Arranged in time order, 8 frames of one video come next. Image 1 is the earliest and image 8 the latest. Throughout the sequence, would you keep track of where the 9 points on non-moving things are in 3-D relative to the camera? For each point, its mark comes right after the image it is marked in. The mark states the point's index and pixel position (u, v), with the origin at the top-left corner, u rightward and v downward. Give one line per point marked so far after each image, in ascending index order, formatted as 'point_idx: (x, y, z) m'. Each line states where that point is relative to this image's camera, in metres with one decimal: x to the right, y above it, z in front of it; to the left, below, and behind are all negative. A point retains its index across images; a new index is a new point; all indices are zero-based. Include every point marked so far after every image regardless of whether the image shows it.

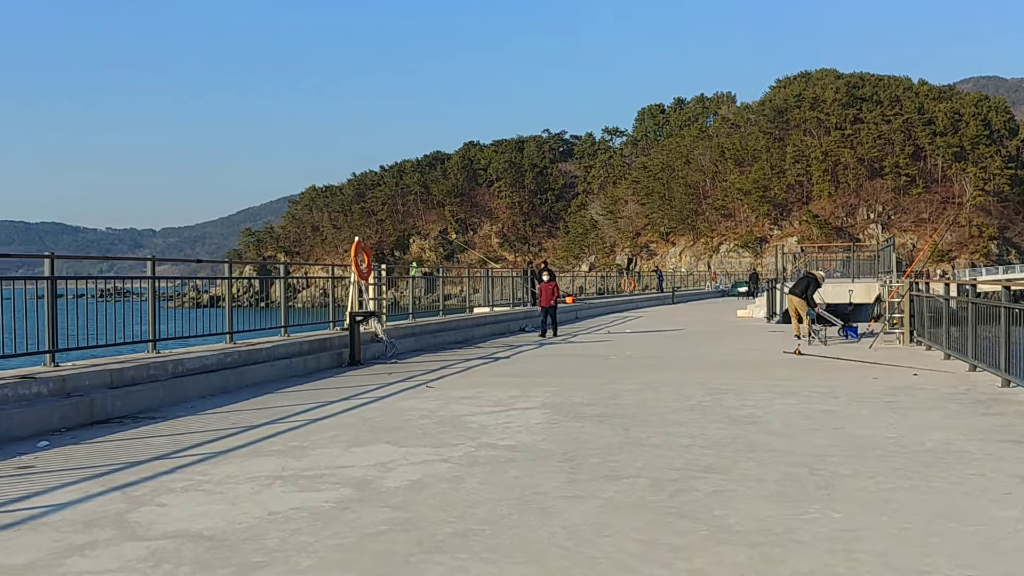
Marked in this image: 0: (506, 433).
0: (0.0, -1.2, +8.3) m
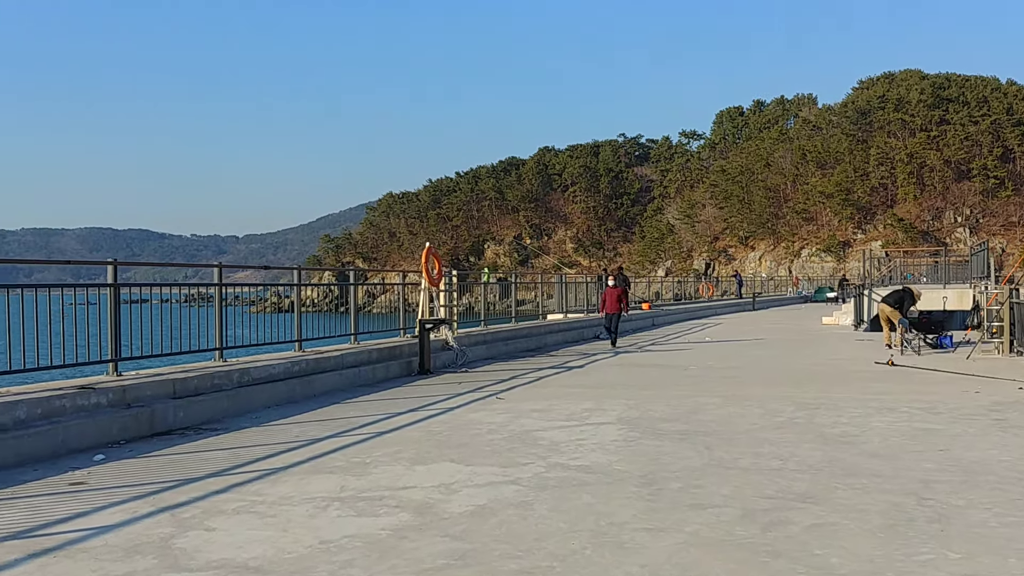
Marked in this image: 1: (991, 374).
0: (+0.5, -1.3, +7.8) m
1: (+6.4, -1.1, +13.4) m
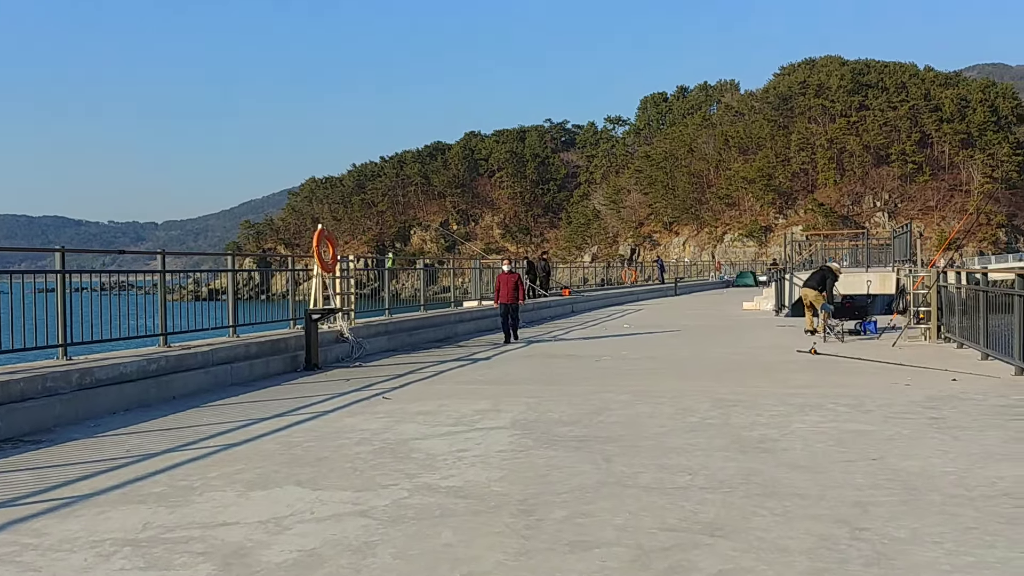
0: (-0.4, -1.2, +6.6) m
1: (+5.1, -0.9, +12.6) m
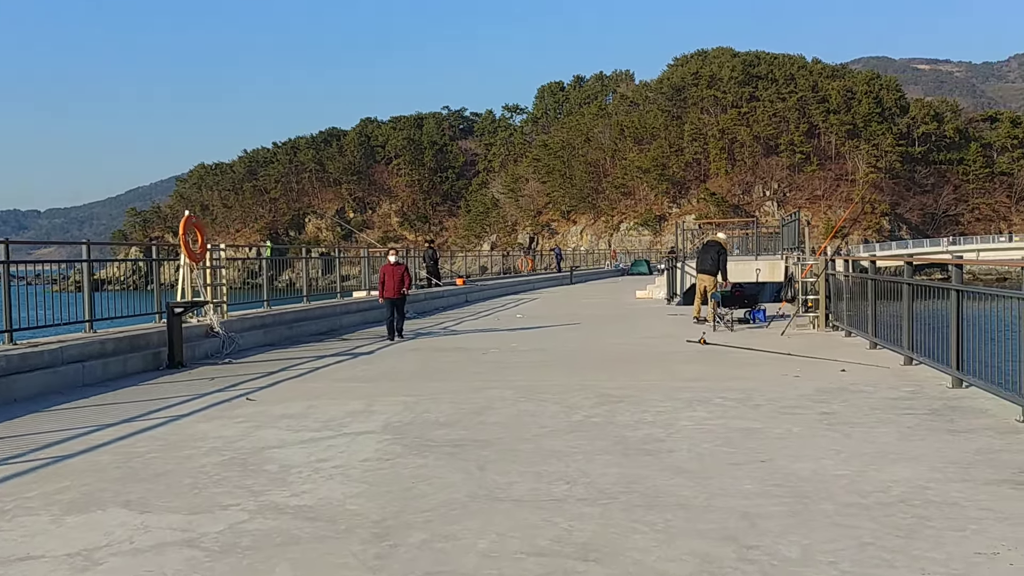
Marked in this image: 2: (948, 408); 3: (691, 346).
0: (-1.2, -1.1, +5.9) m
1: (+3.6, -0.8, +12.5) m
2: (+3.3, -0.9, +7.7) m
3: (+2.4, -0.8, +13.6) m
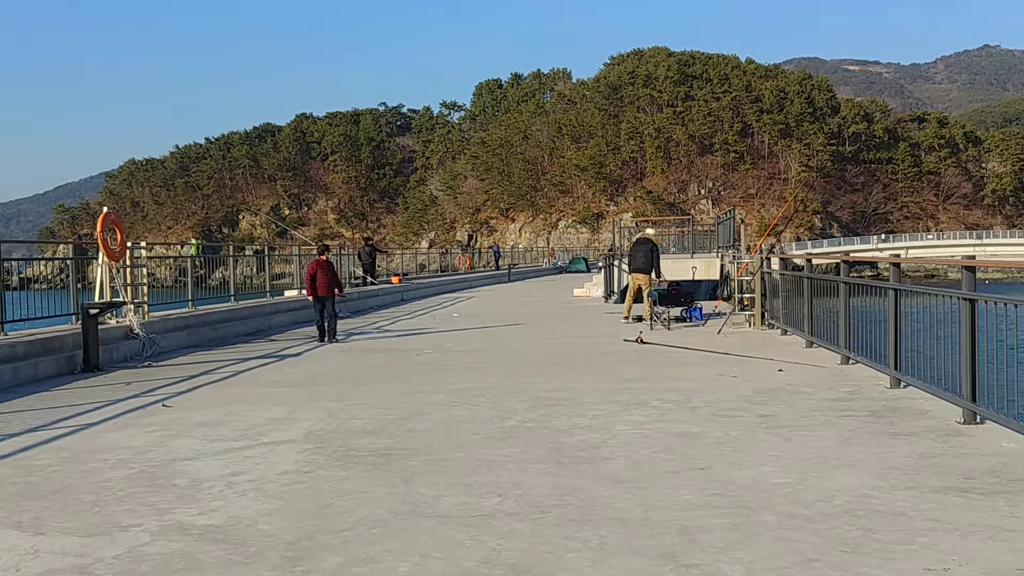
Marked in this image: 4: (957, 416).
0: (-1.6, -1.1, +5.5) m
1: (+2.8, -0.8, +12.3) m
2: (+2.8, -0.9, +7.6) m
3: (+1.5, -0.8, +13.3) m
4: (+3.1, -0.9, +7.1) m
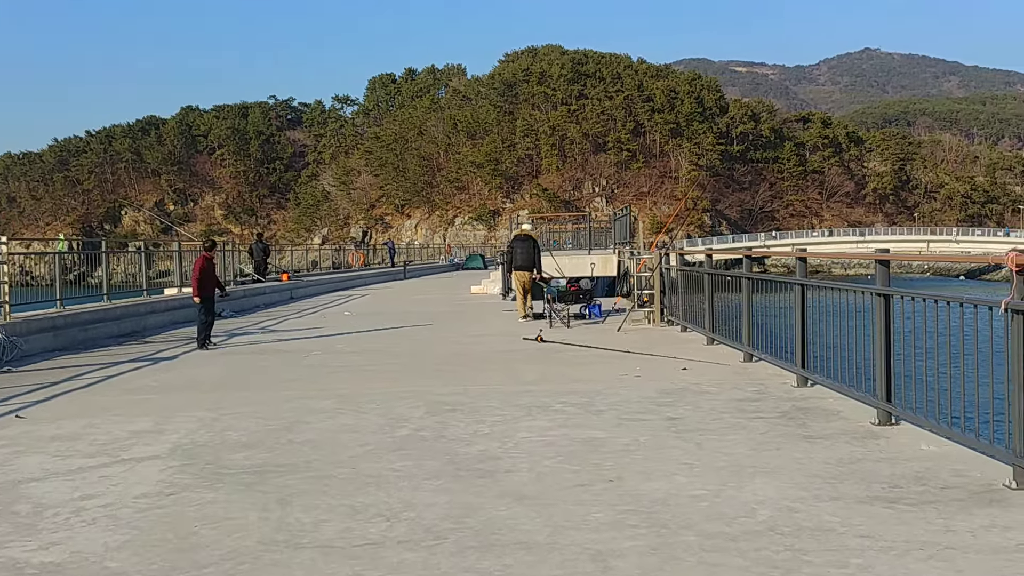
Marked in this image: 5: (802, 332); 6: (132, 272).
0: (-2.1, -1.1, +4.8) m
1: (+1.6, -0.7, +12.0) m
2: (+2.1, -0.9, +7.3) m
3: (+0.2, -0.7, +12.9) m
4: (+2.4, -0.9, +6.8) m
5: (+2.4, -0.3, +8.4) m
6: (-7.2, +0.3, +19.1) m
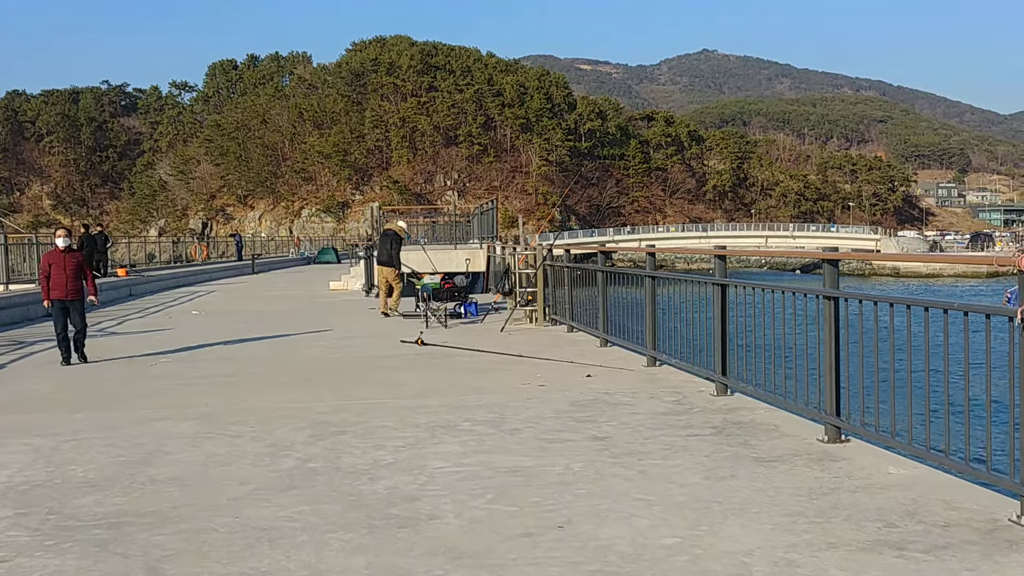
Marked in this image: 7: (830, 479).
0: (-2.3, -1.2, +3.5) m
1: (+0.3, -0.7, +11.2) m
2: (+1.4, -0.9, +6.6) m
3: (-1.2, -0.7, +11.9) m
4: (+1.8, -0.9, +6.2) m
5: (+1.6, -0.4, +7.7) m
6: (-9.5, +0.3, +16.9) m
7: (+1.6, -1.0, +5.1) m
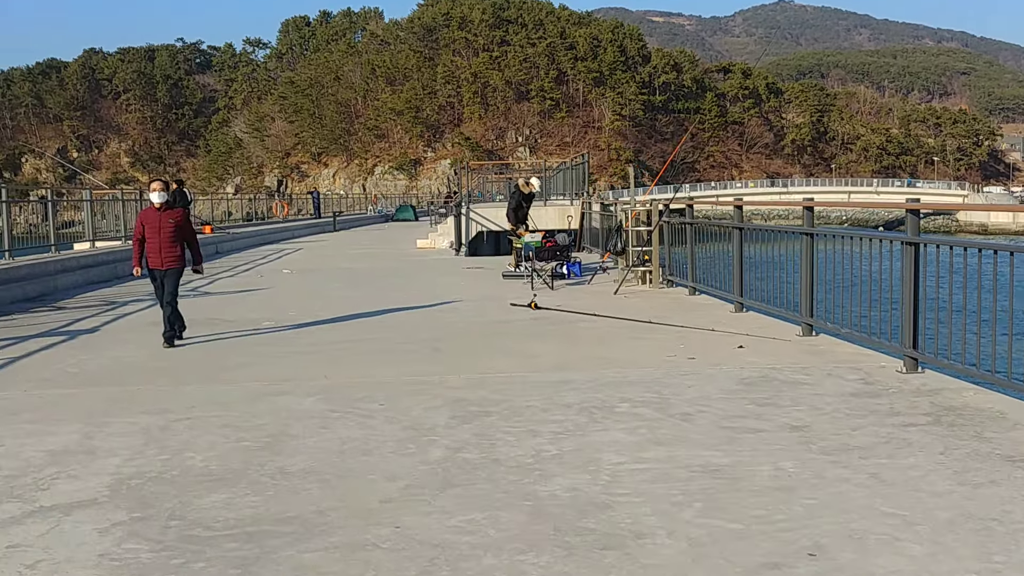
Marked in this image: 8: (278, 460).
0: (-1.5, -1.1, +2.8) m
1: (+1.5, -0.3, +10.2) m
2: (+2.4, -0.7, +5.6) m
3: (+0.1, -0.3, +11.0) m
4: (+2.8, -0.7, +5.1) m
5: (+2.6, -0.1, +6.7) m
6: (-7.8, +1.0, +16.6) m
7: (+2.4, -0.8, +4.1) m
8: (-1.2, -0.8, +5.0) m
